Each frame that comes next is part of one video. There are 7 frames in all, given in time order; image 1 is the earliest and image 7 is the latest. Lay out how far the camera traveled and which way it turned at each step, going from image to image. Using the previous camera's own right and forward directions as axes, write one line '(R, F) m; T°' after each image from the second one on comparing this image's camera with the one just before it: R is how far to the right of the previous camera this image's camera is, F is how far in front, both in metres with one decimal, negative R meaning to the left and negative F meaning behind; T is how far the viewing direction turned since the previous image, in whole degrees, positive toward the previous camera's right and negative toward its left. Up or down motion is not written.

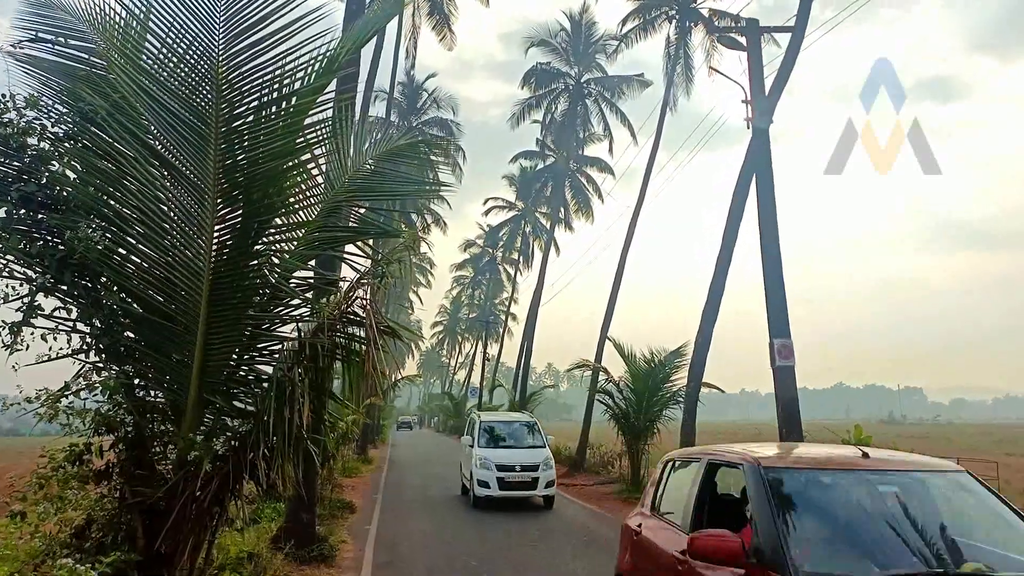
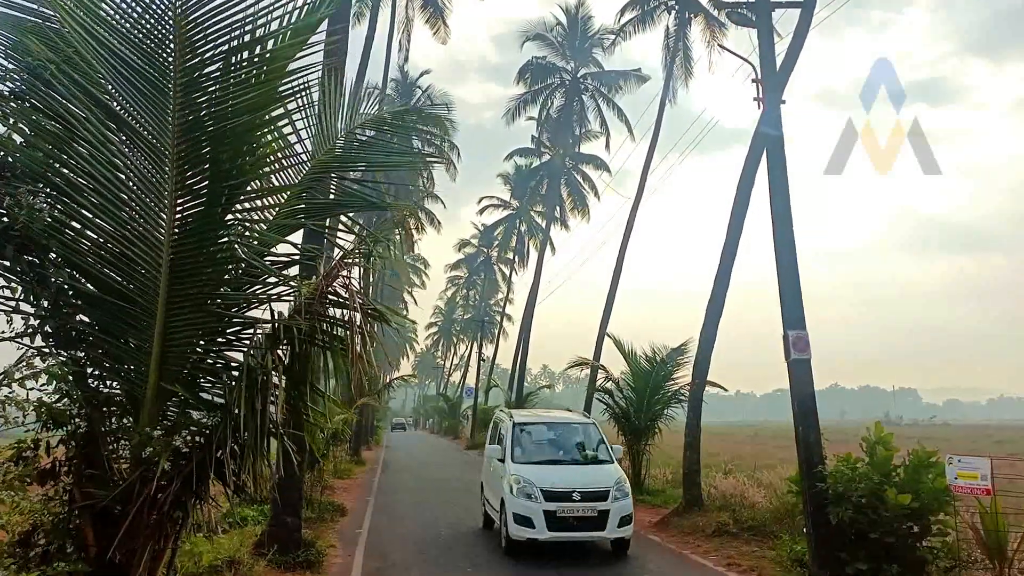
(0.0, +0.5) m; 0°
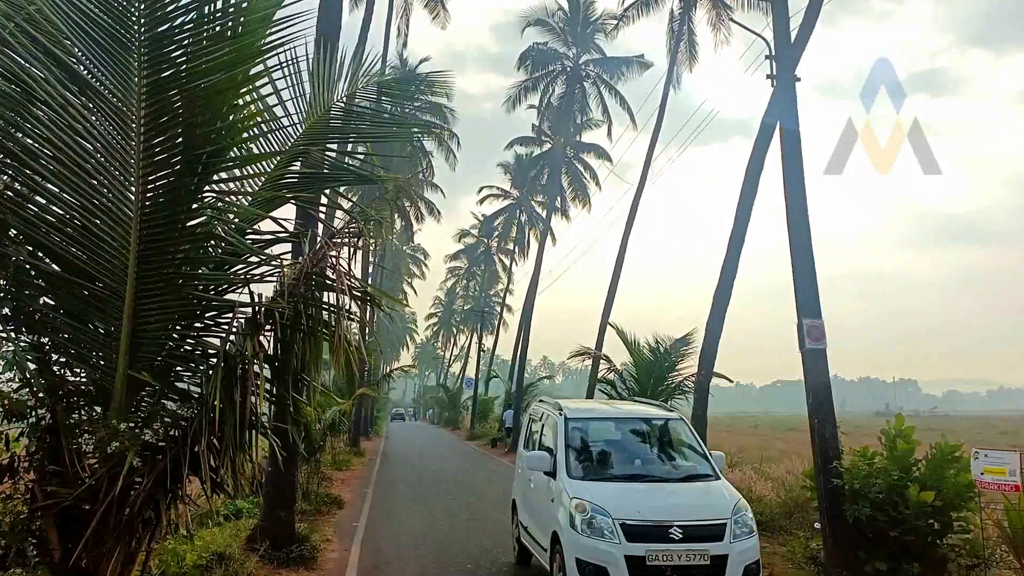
(0.0, +0.3) m; 0°
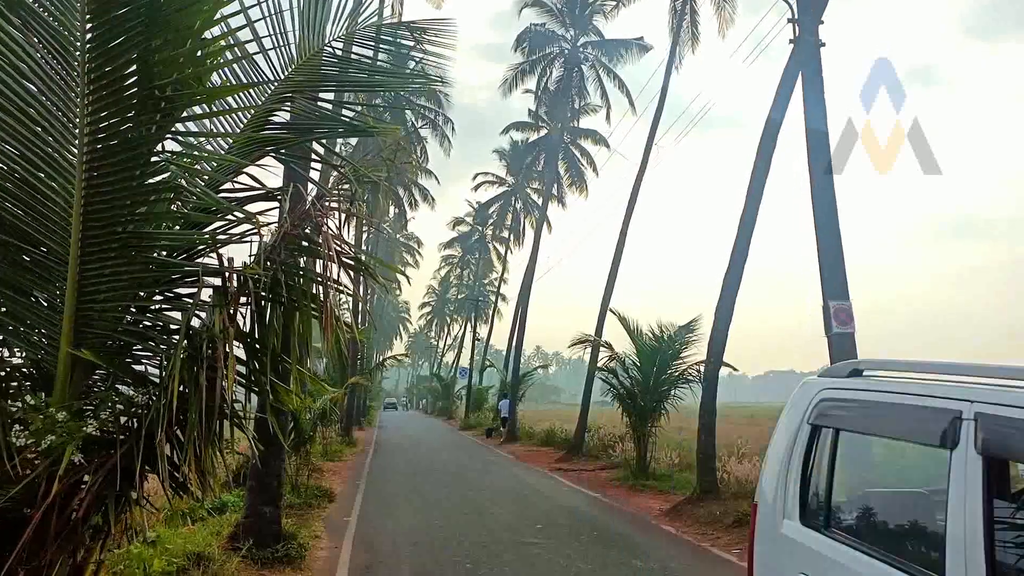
(-0.1, +0.6) m; +1°
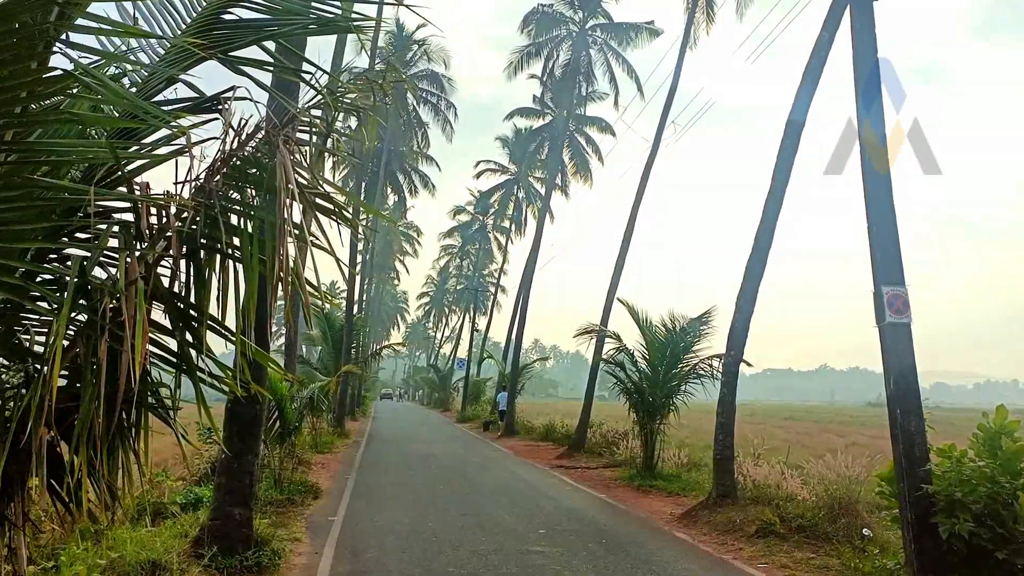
(-0.1, +0.8) m; 0°
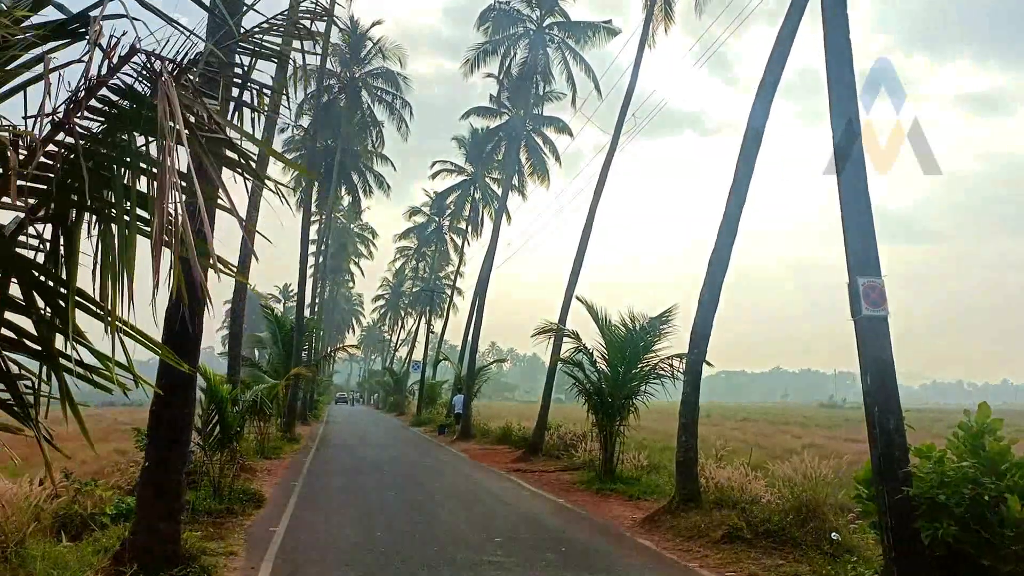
(0.0, +0.5) m; +3°
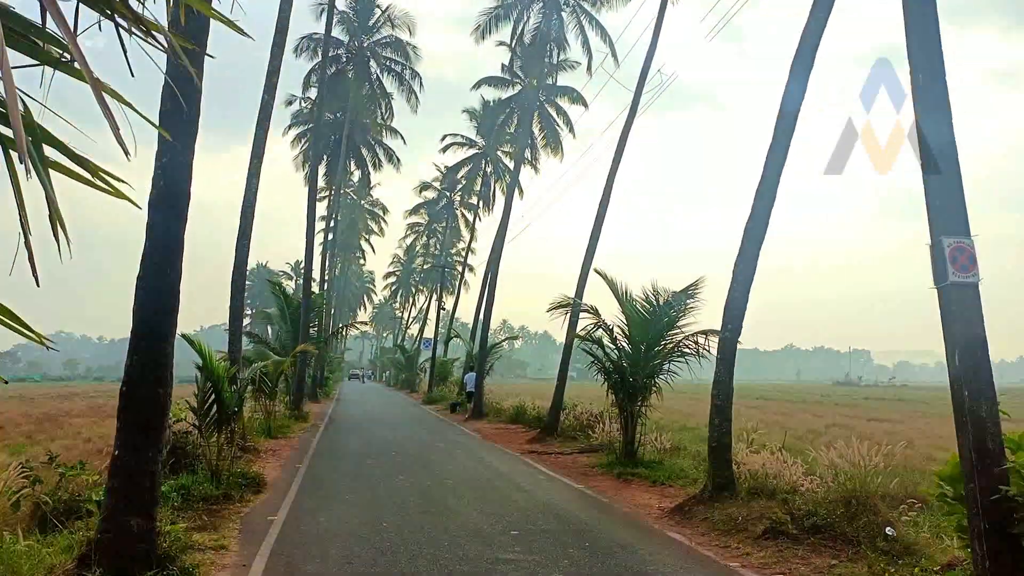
(-0.1, +0.8) m; -1°
